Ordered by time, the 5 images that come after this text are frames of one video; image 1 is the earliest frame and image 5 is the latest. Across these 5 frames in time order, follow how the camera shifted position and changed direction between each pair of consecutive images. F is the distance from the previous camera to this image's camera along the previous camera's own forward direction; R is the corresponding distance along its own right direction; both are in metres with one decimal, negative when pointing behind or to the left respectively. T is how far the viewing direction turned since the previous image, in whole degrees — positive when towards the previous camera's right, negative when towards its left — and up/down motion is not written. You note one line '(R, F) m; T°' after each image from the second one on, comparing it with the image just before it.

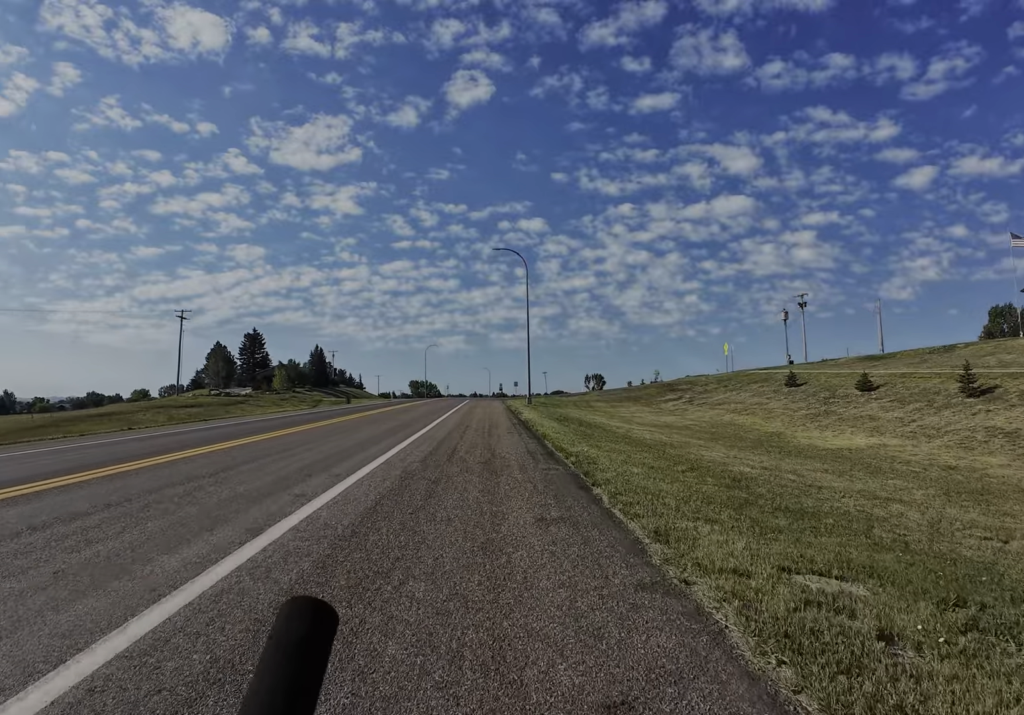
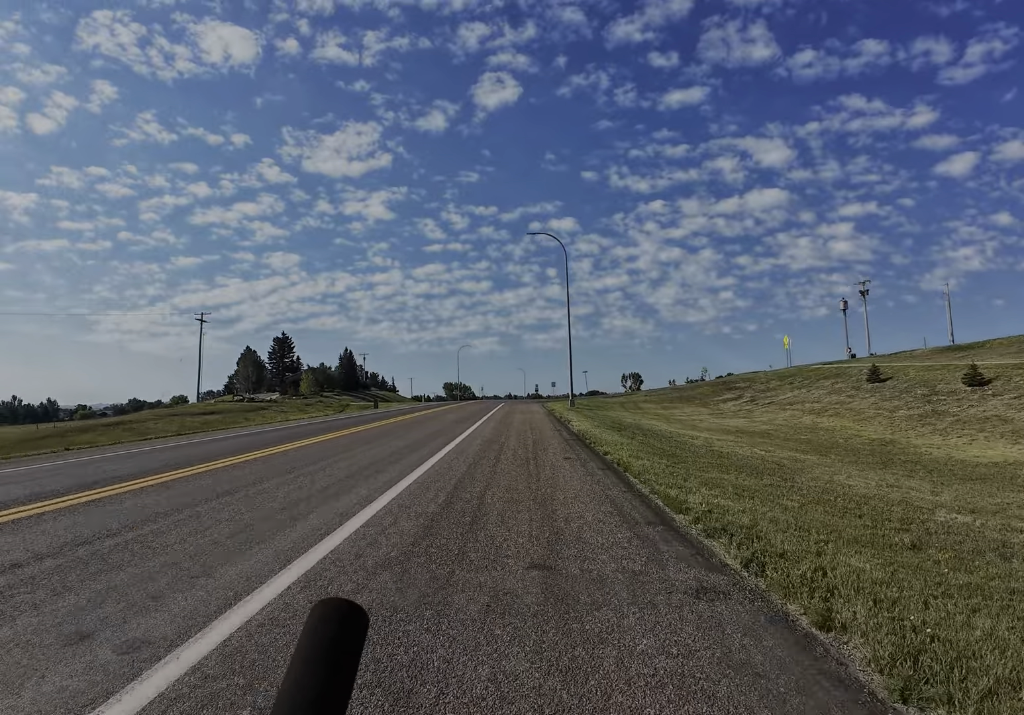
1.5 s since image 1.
(-0.4, +5.9) m; -3°
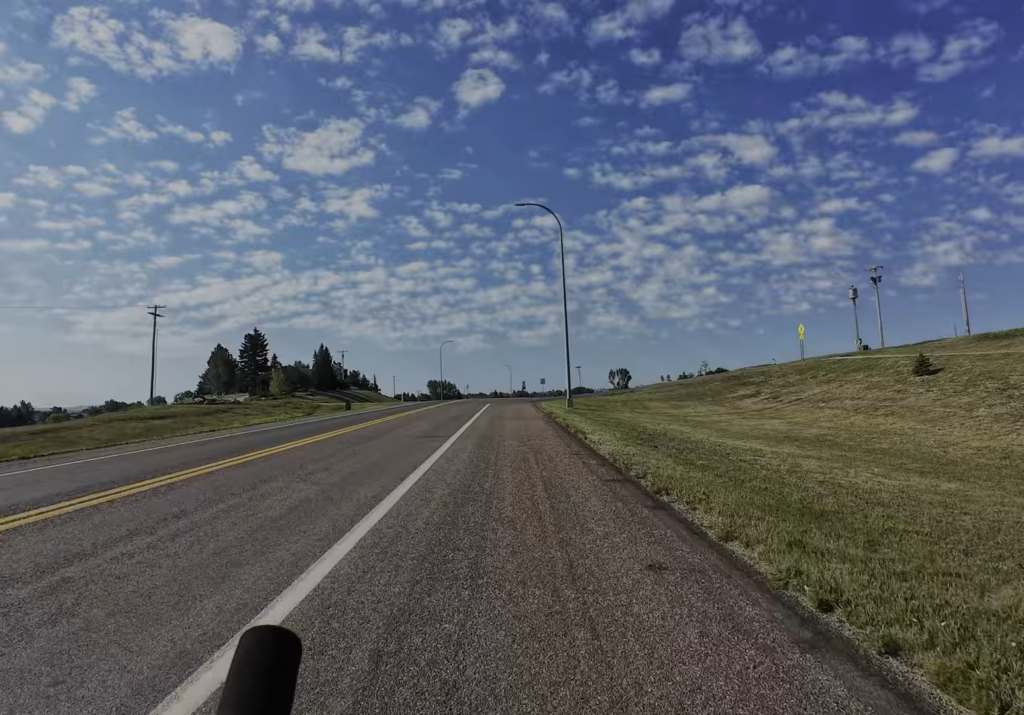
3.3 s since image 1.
(-0.1, +6.9) m; +1°
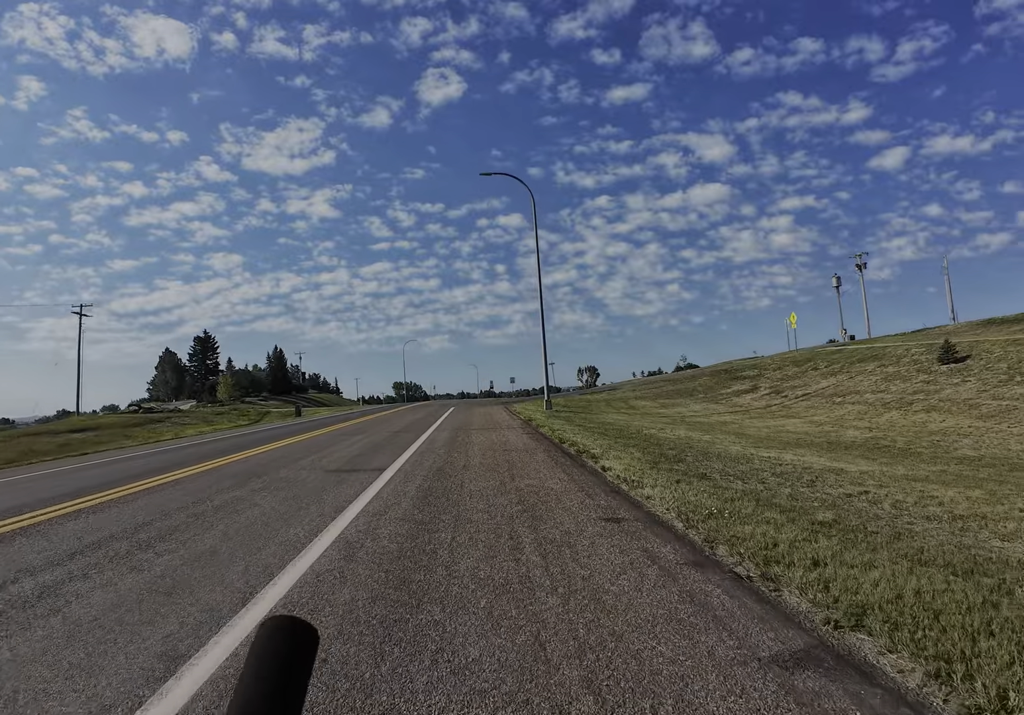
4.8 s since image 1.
(-0.1, +5.7) m; +3°
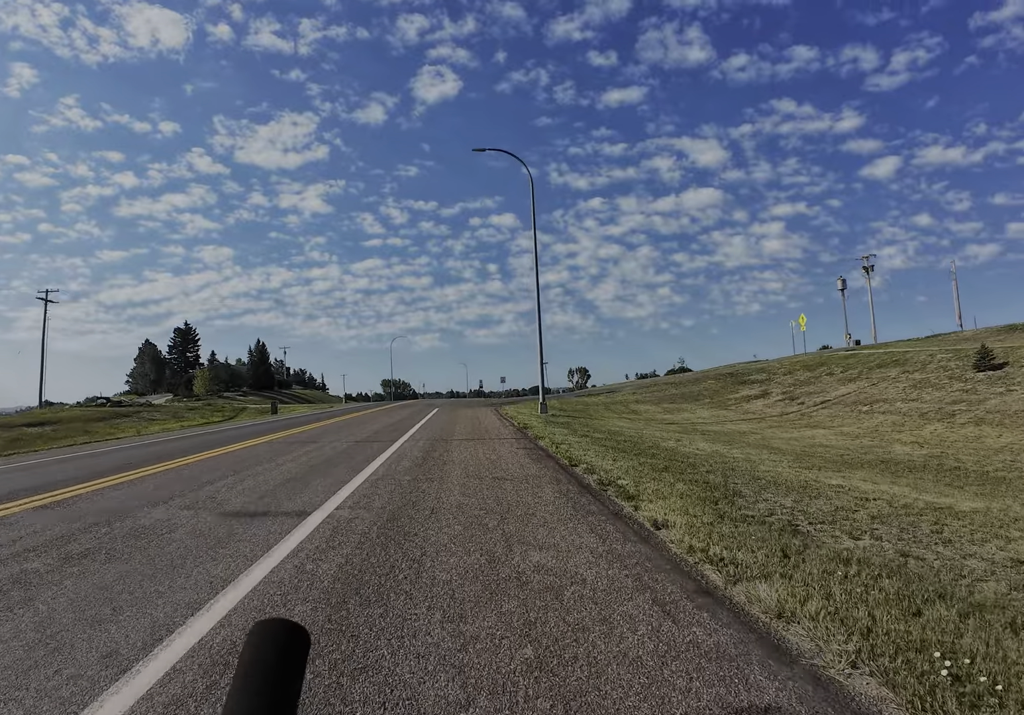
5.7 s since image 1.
(-0.1, +3.3) m; +1°
